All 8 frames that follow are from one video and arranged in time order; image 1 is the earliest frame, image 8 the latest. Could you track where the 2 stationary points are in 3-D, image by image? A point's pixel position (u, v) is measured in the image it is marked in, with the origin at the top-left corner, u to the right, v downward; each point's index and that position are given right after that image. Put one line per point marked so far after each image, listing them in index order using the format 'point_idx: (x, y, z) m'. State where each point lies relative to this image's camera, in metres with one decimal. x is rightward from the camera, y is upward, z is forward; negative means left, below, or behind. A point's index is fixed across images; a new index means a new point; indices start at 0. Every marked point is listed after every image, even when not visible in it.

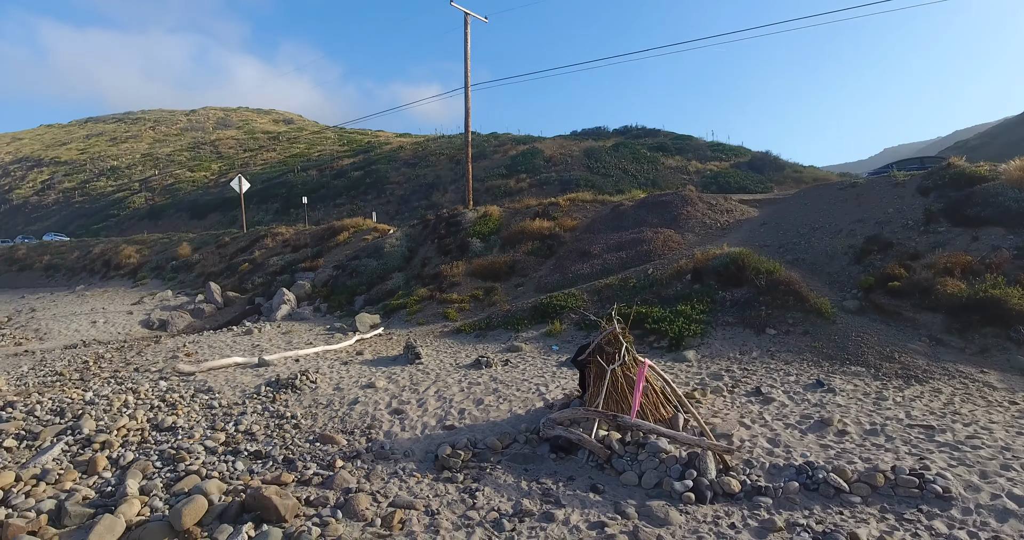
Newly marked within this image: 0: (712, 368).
0: (+2.6, -1.3, +6.9) m
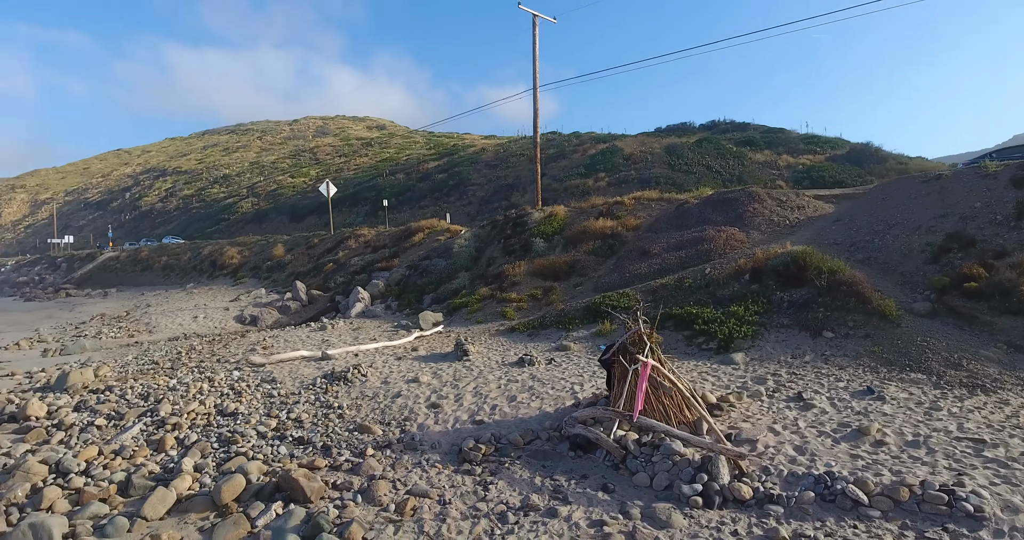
0: (+3.1, -1.2, +6.5) m
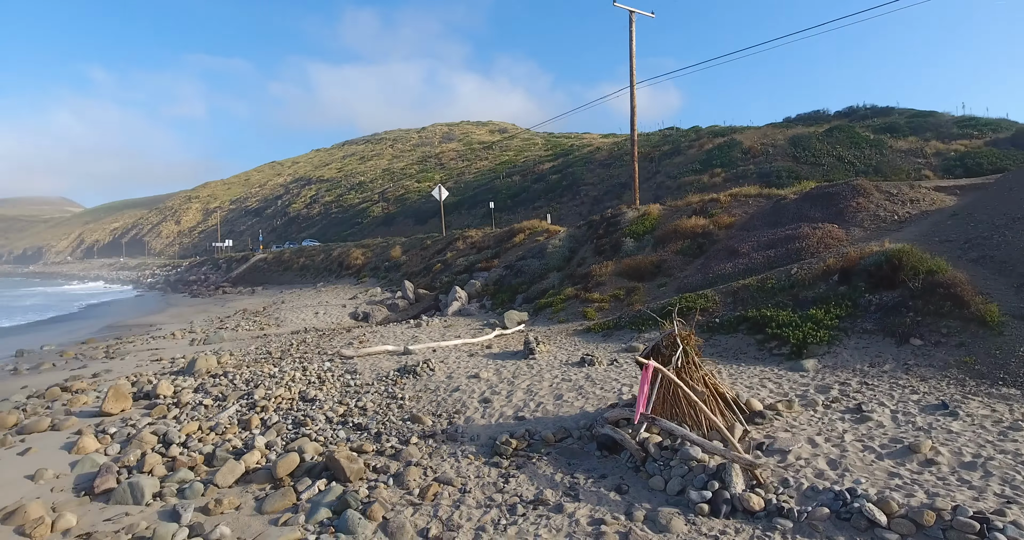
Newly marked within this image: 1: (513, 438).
0: (+3.6, -1.2, +6.0) m
1: (0.0, -1.7, +5.2) m
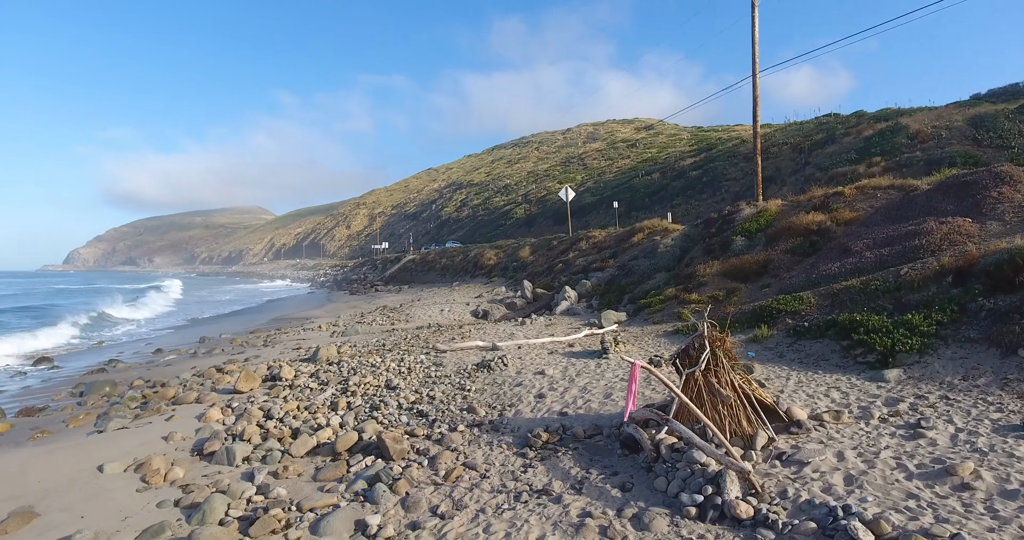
0: (+4.1, -1.2, +5.4) m
1: (+0.4, -1.7, +5.3) m
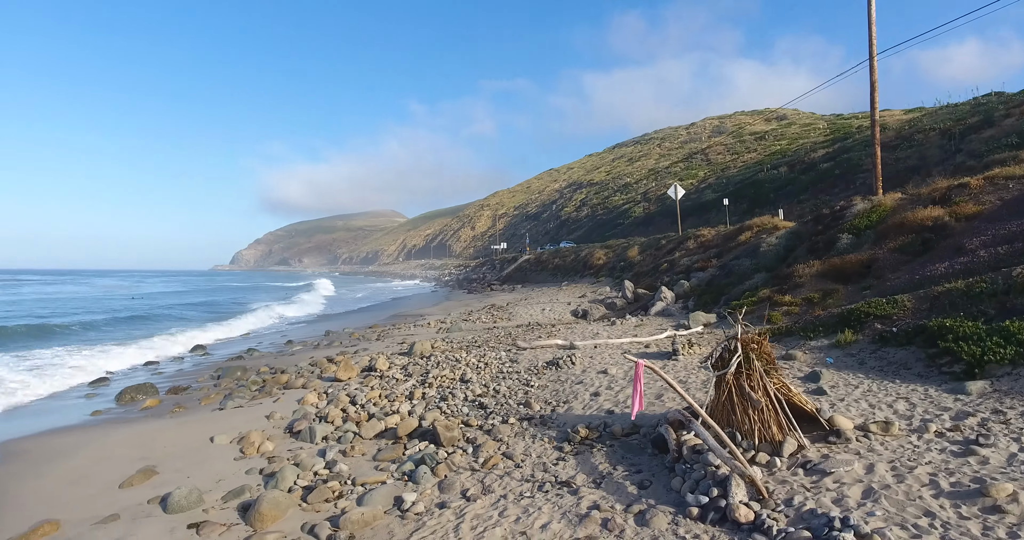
0: (+4.4, -1.2, +4.8) m
1: (+0.8, -1.7, +5.5) m
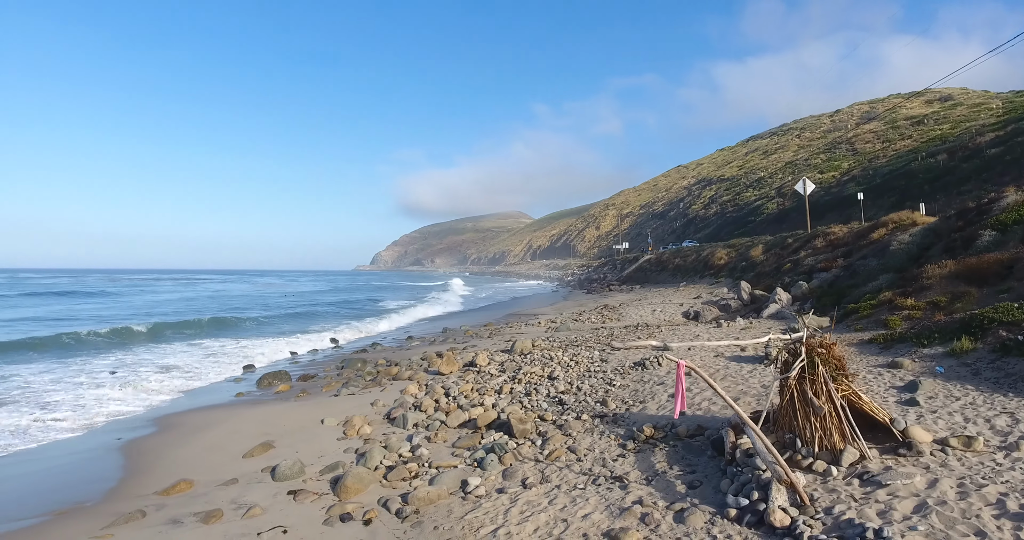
0: (+4.9, -1.3, +4.2) m
1: (+1.5, -1.7, +5.6) m
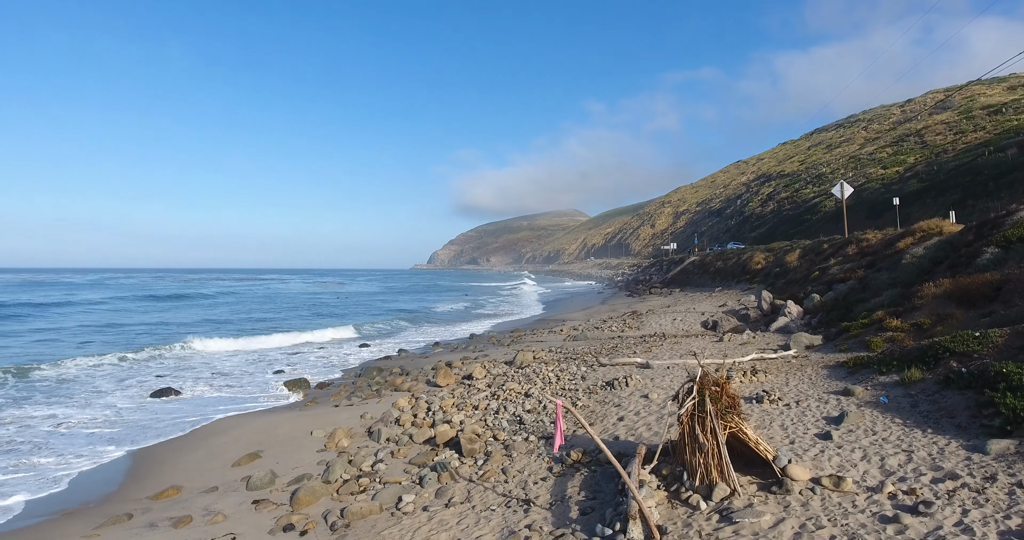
0: (+4.1, -1.6, +4.3) m
1: (+0.8, -2.1, +5.9) m
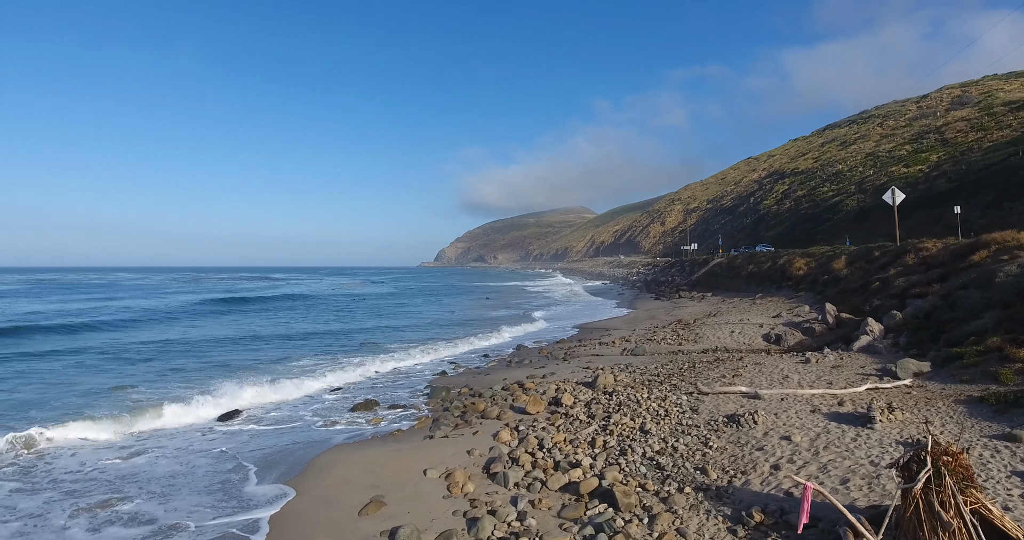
0: (+5.9, -2.1, +3.9) m
1: (+2.6, -2.6, +5.6) m
